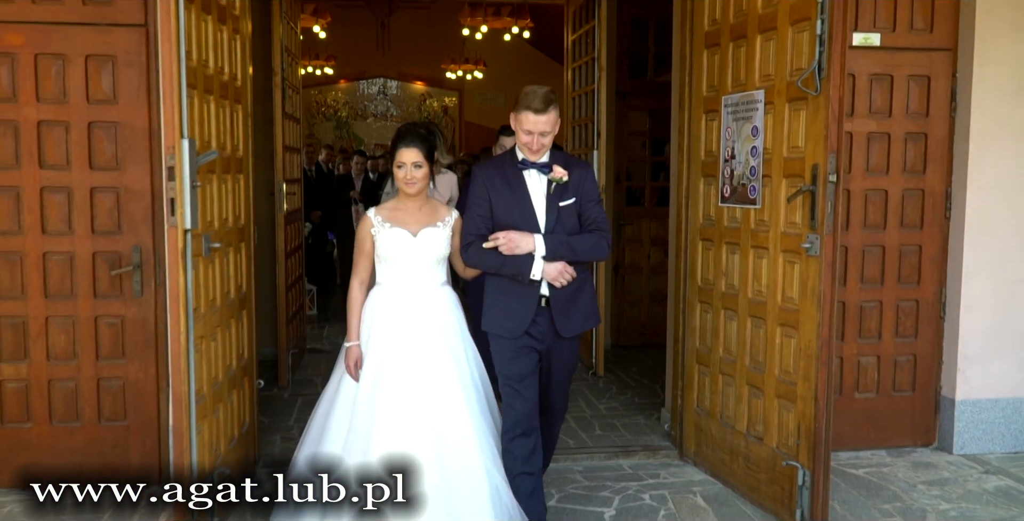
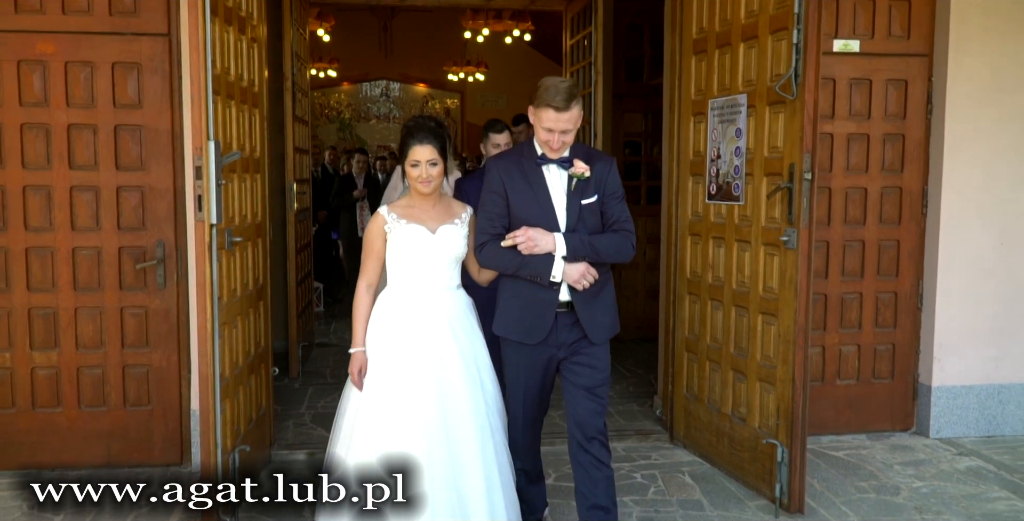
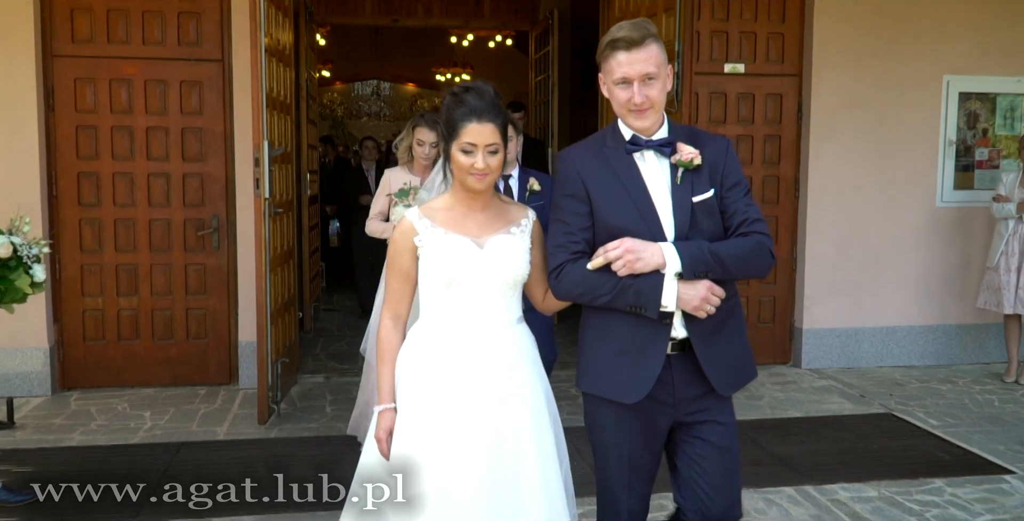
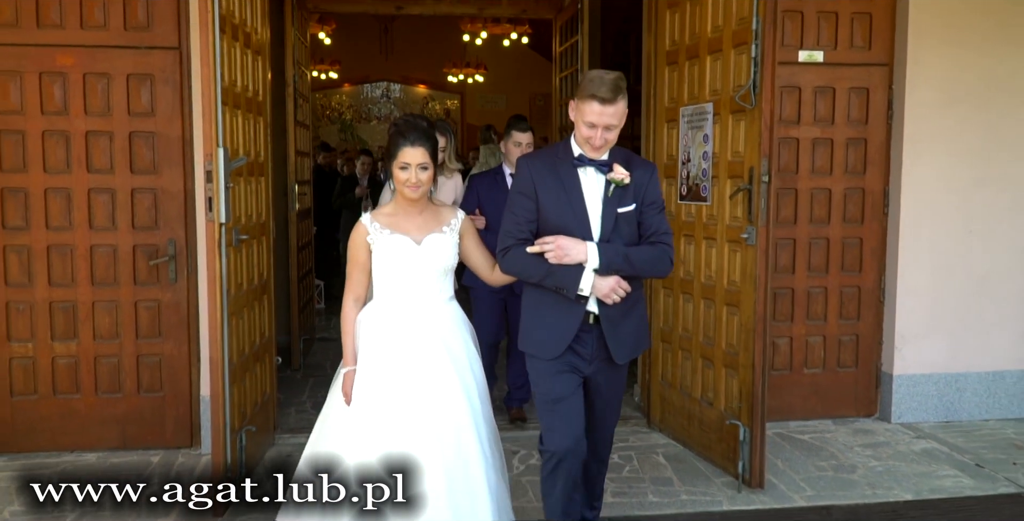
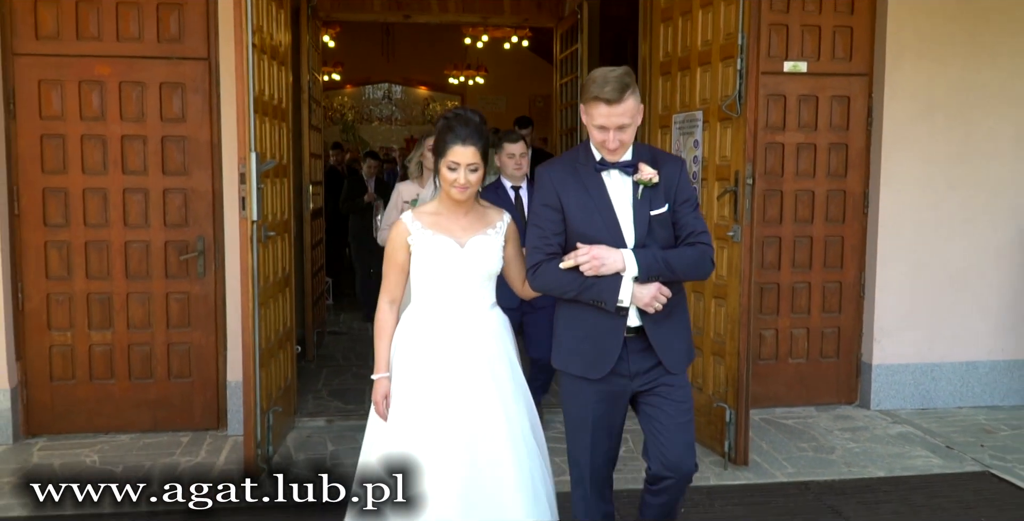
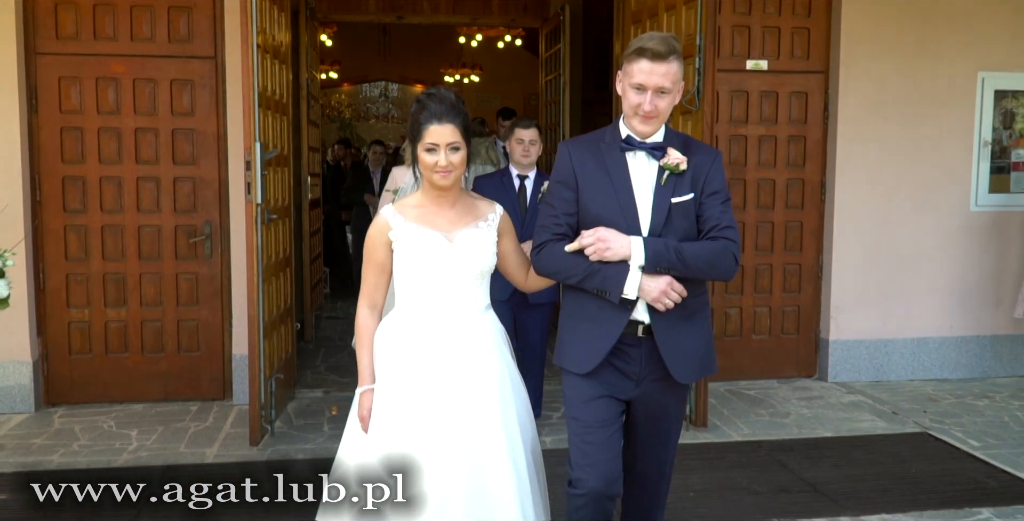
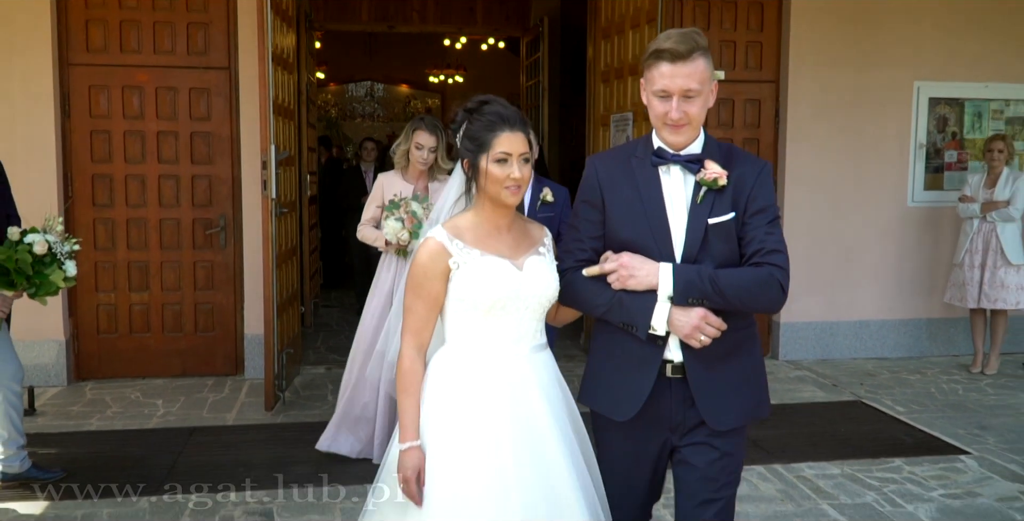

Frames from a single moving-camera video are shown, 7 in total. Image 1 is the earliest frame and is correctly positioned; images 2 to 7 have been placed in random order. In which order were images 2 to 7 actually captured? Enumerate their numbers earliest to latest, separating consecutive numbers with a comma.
2, 4, 5, 6, 3, 7
